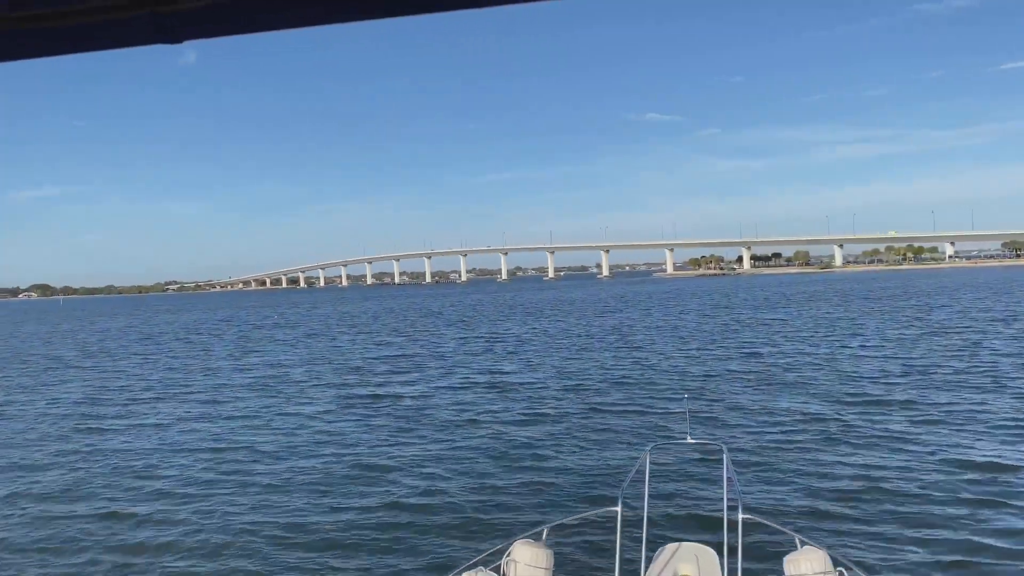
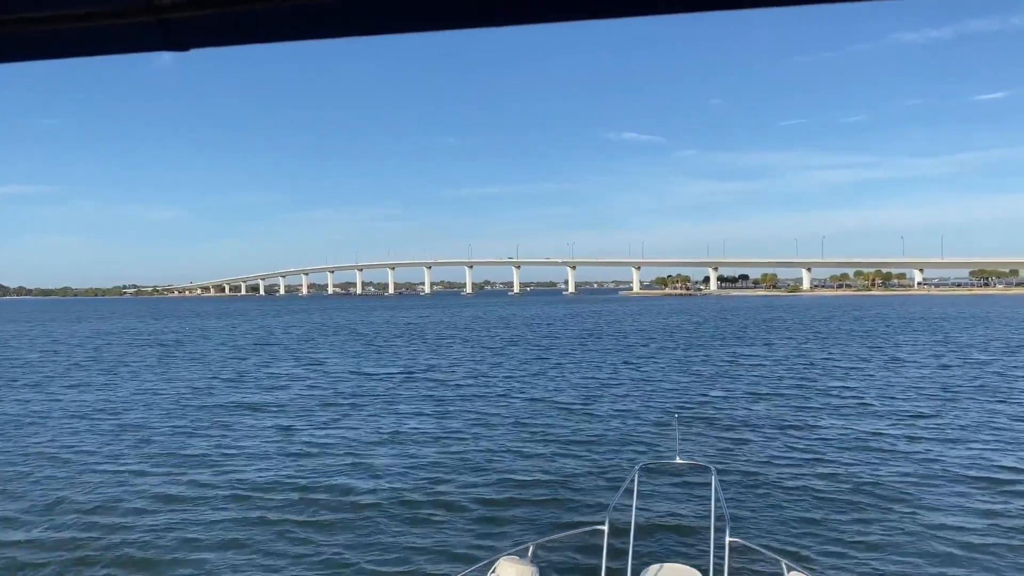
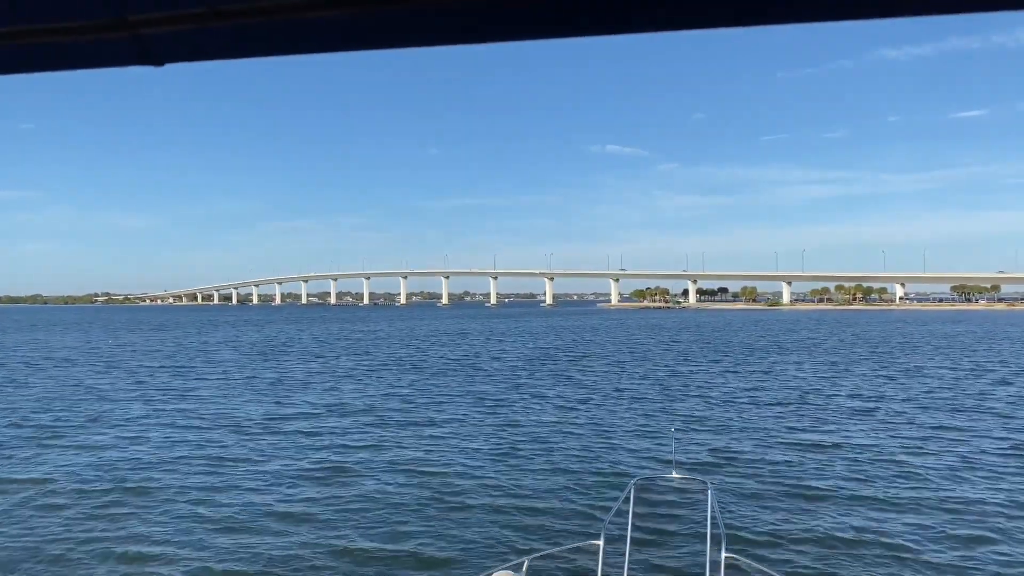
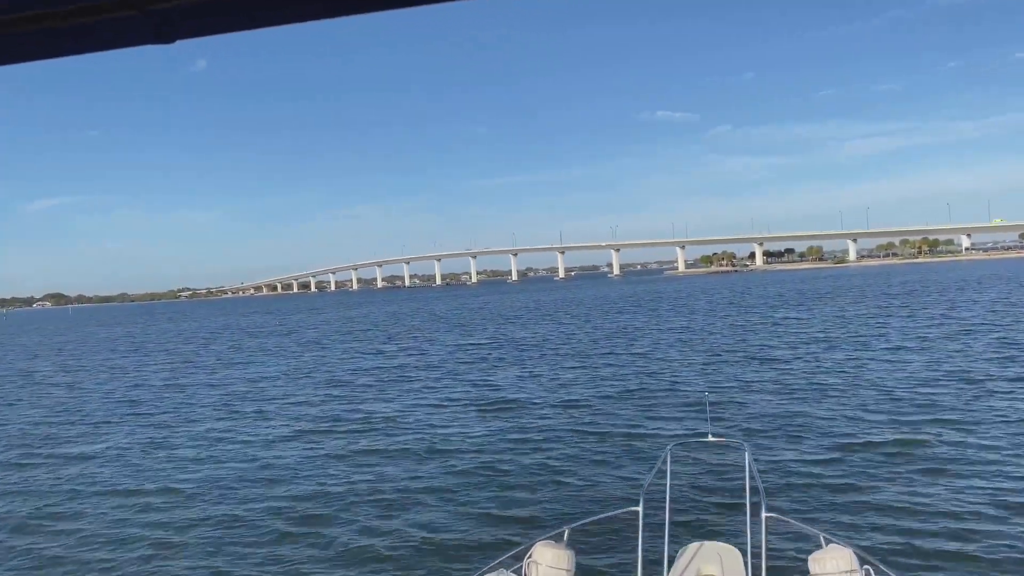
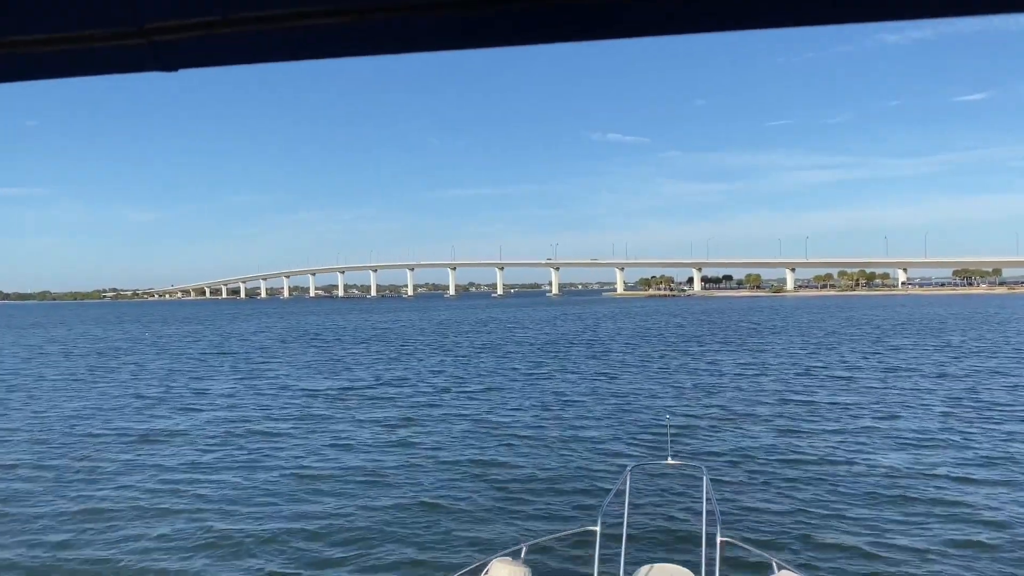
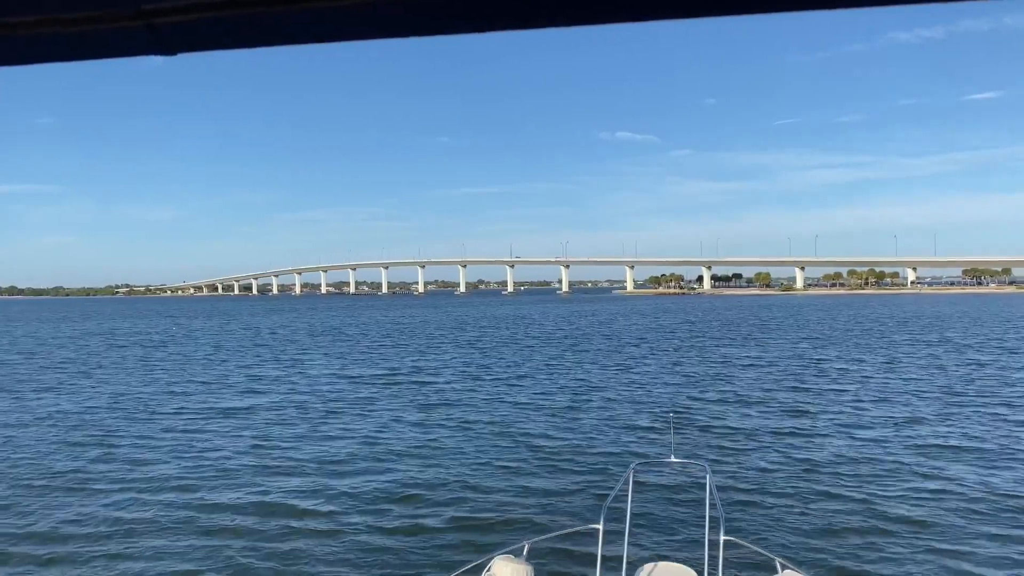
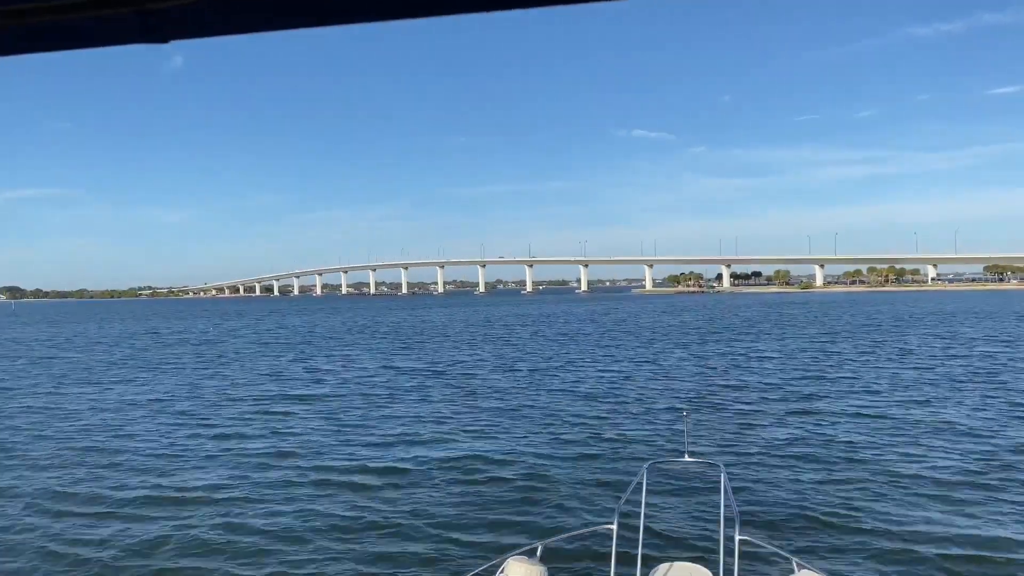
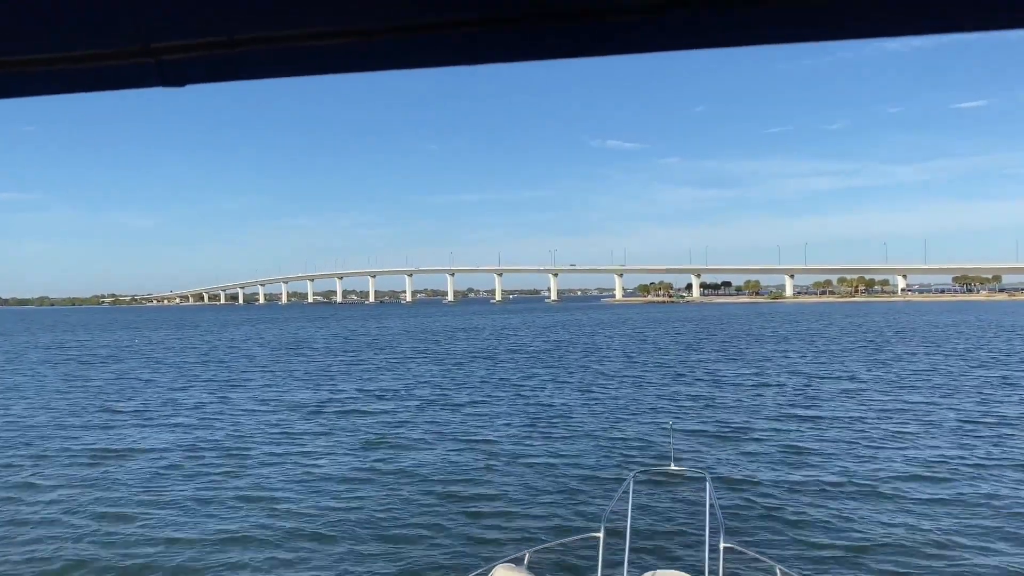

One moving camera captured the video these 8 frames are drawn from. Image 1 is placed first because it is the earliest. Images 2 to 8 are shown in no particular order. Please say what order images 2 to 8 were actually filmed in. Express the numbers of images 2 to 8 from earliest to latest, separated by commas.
4, 7, 2, 6, 5, 8, 3
